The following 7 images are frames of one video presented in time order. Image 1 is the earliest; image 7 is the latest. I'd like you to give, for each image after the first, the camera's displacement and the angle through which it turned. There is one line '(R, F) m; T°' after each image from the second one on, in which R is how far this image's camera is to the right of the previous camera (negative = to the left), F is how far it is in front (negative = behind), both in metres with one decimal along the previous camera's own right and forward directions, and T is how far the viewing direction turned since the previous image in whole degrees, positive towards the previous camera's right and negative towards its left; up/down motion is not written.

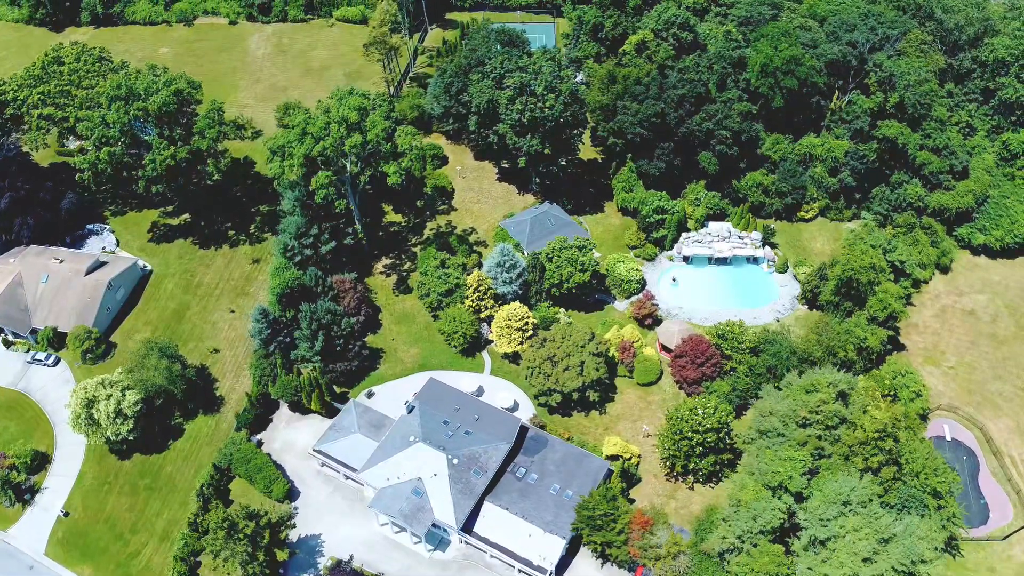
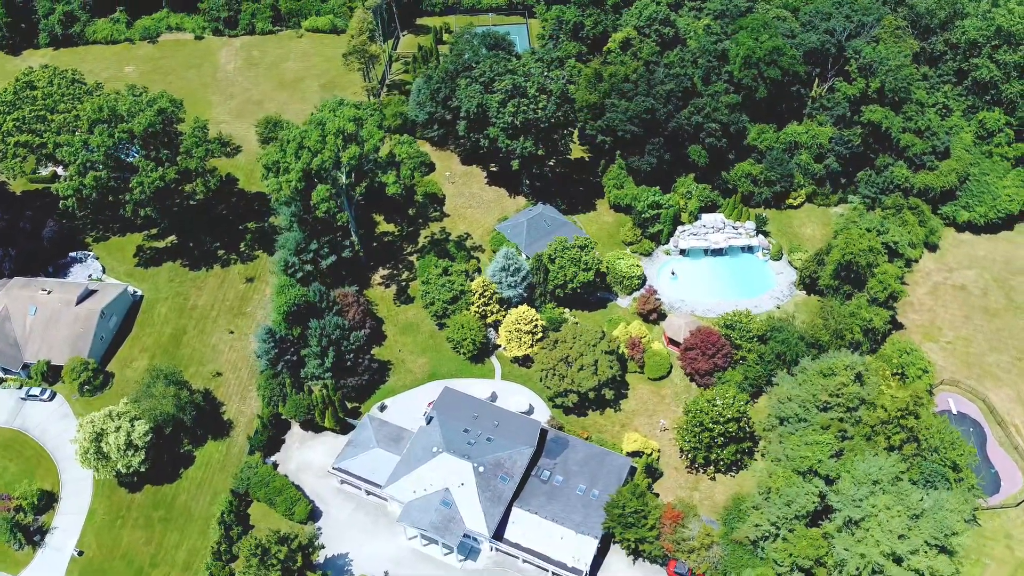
(-3.8, +0.2) m; +3°
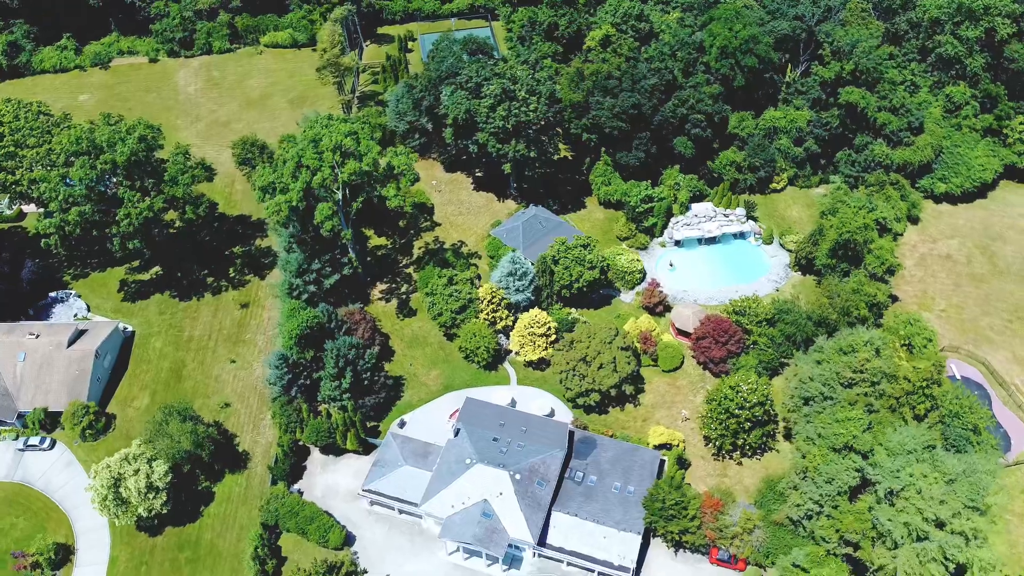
(-5.2, +0.4) m; +4°
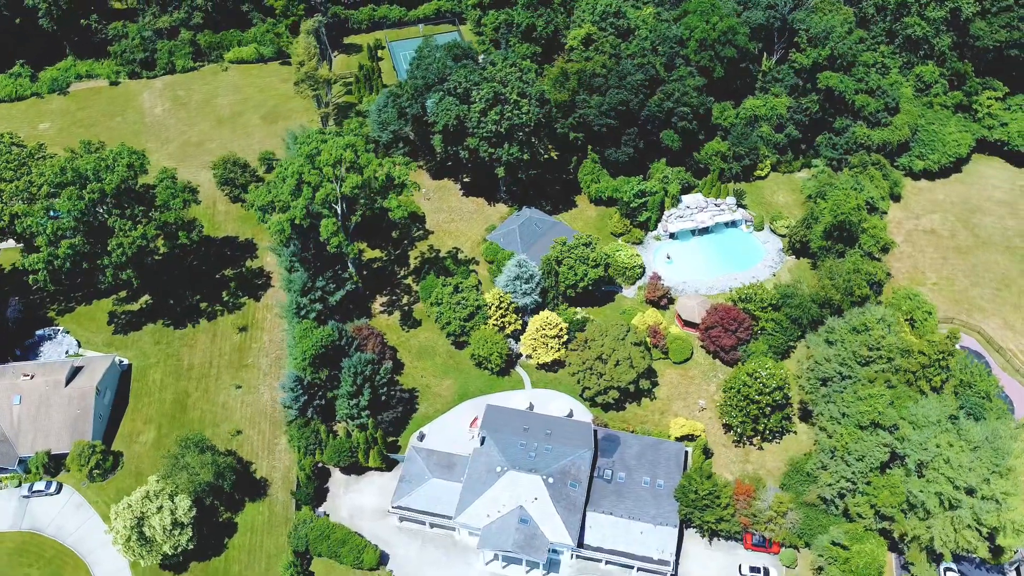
(-4.5, +0.4) m; +4°
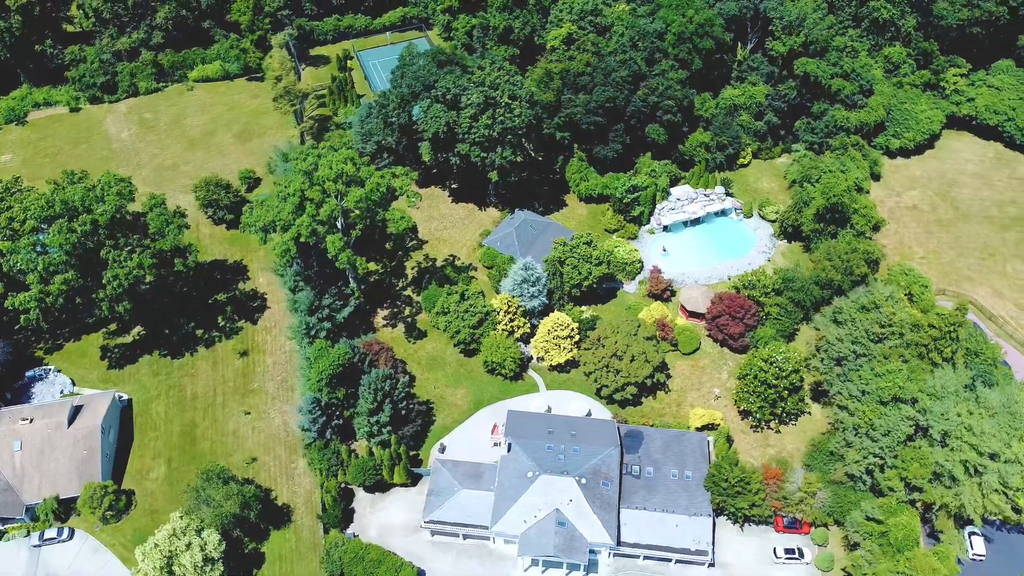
(-4.5, +0.4) m; +4°
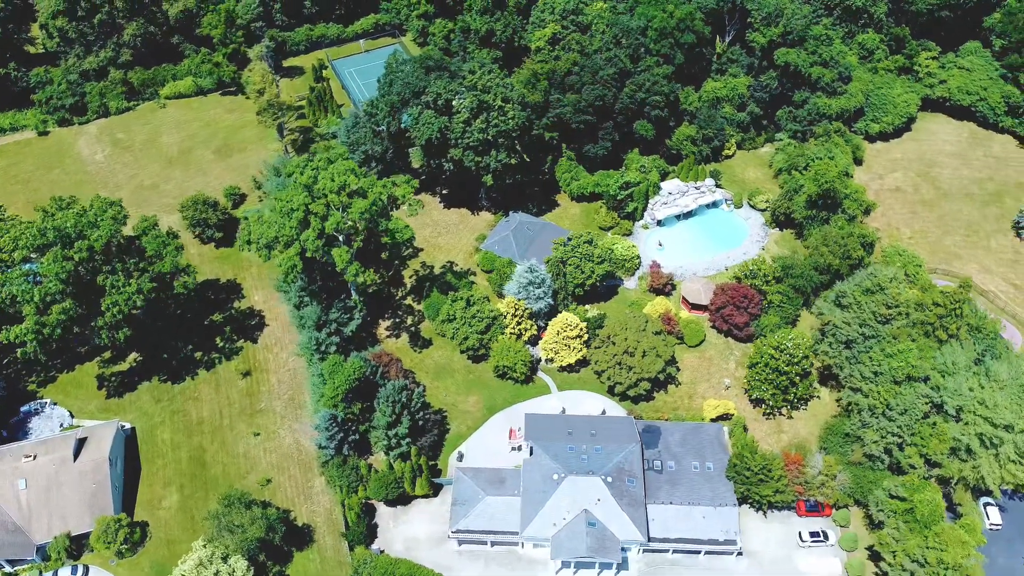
(-3.6, +0.3) m; +3°
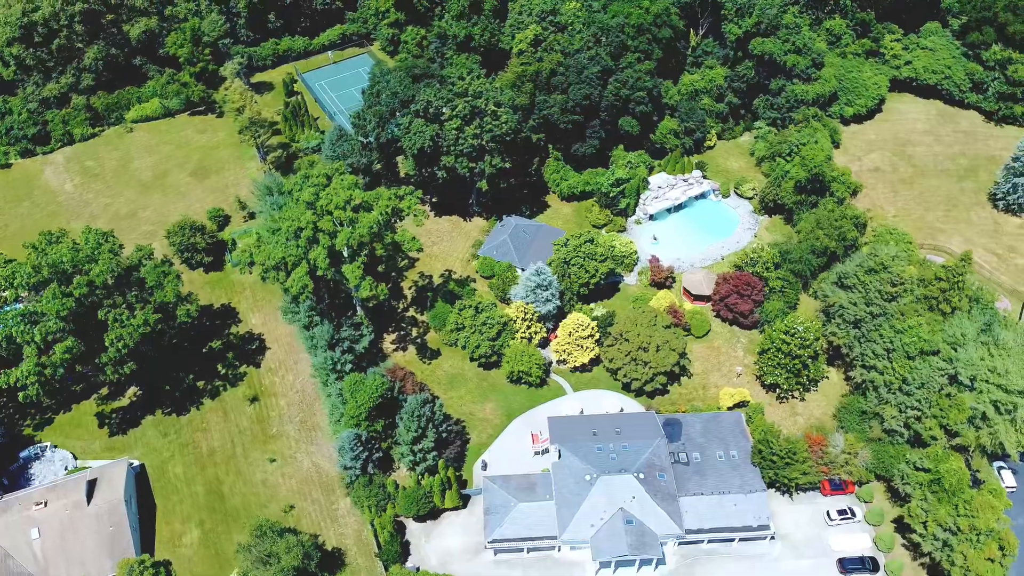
(-4.5, +0.4) m; +4°
